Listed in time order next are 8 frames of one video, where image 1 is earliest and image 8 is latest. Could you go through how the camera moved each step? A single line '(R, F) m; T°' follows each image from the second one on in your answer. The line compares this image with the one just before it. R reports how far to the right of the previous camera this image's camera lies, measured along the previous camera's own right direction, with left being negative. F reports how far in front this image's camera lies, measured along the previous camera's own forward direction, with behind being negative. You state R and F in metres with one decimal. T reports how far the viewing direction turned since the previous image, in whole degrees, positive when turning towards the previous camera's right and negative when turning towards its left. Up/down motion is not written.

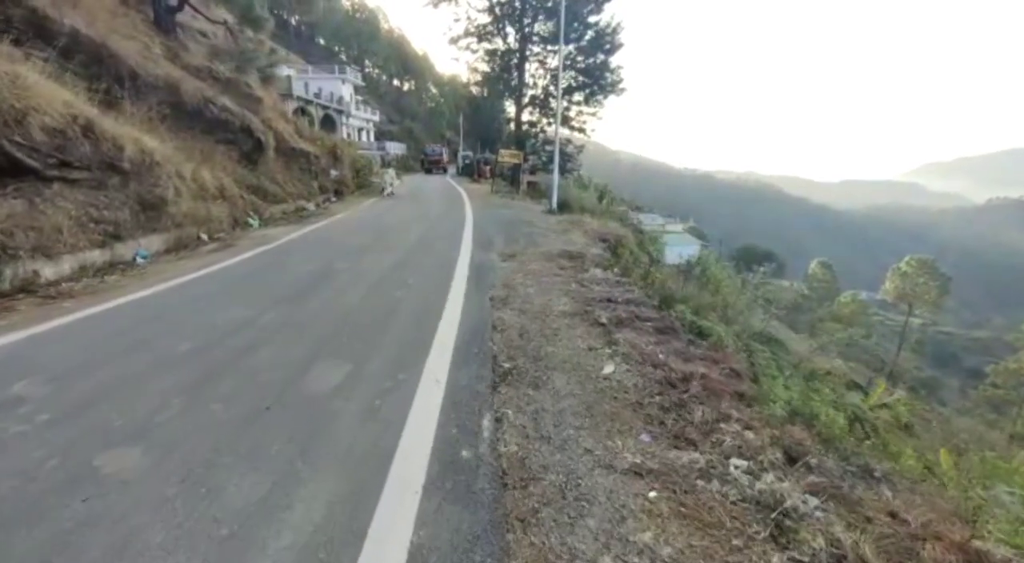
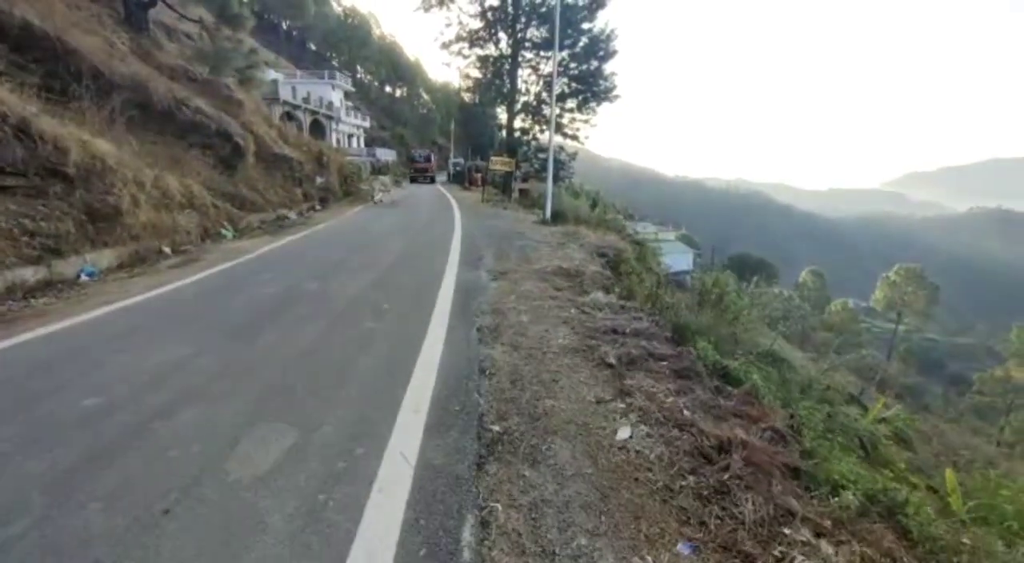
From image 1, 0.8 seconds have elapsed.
(0.0, +1.0) m; +1°
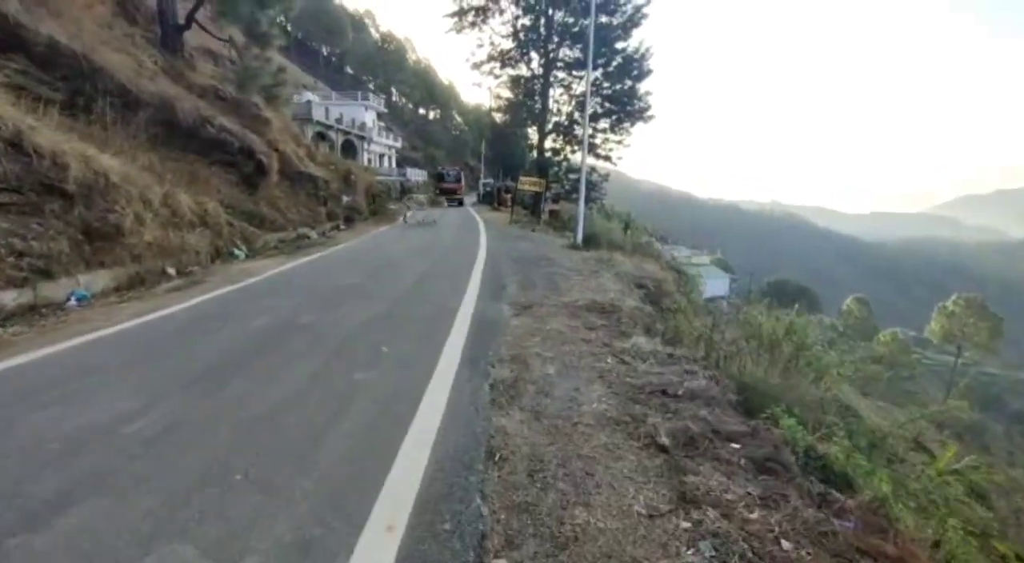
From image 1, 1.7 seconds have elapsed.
(+0.1, +1.3) m; -4°
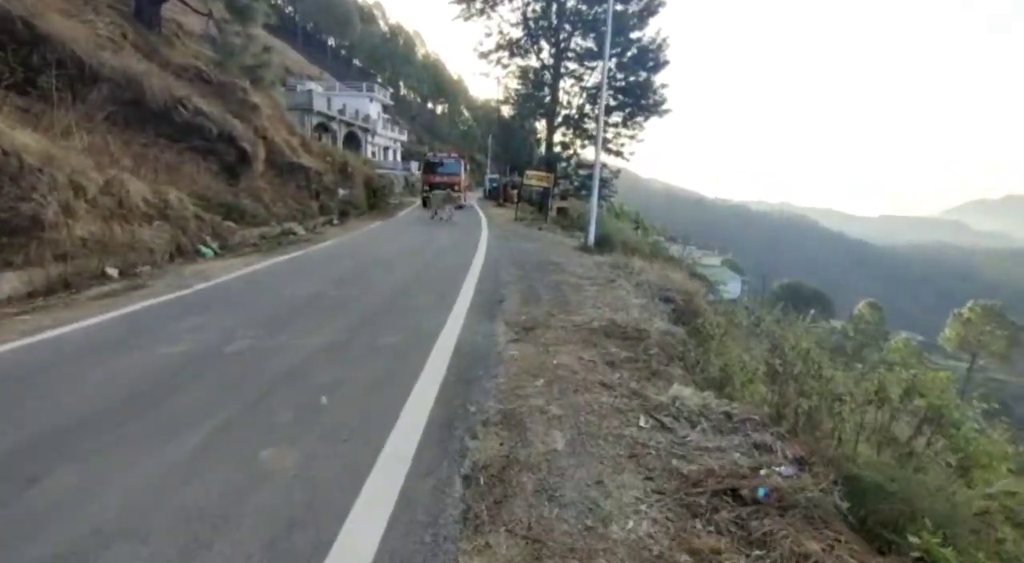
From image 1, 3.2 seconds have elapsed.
(+0.1, +1.8) m; -1°
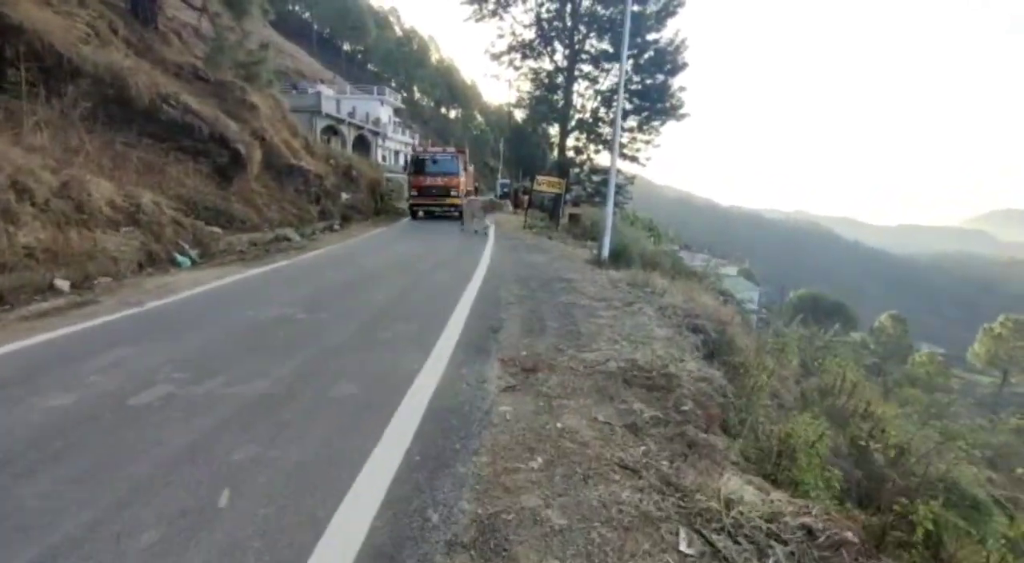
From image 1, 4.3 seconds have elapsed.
(+0.2, +1.3) m; -1°
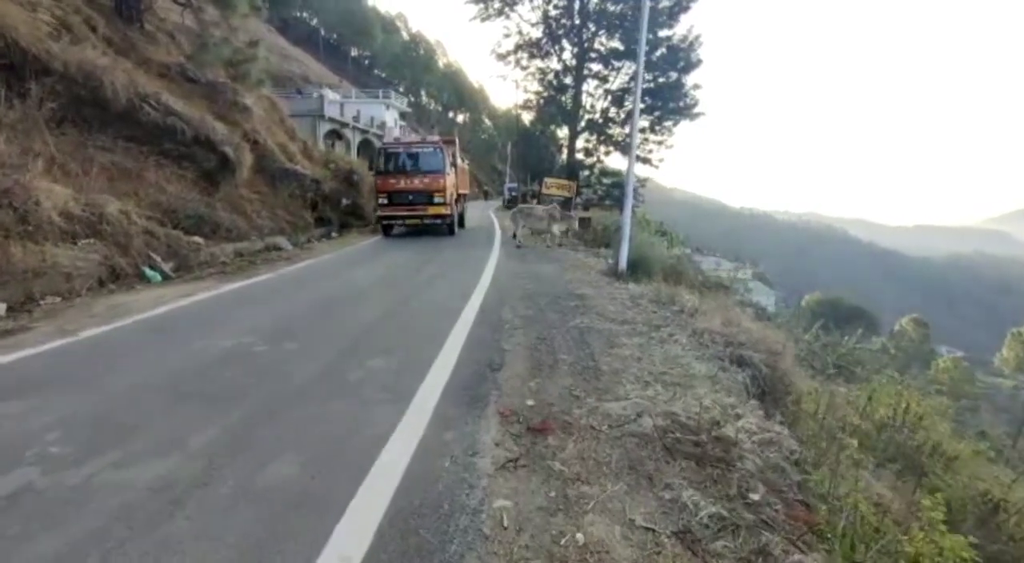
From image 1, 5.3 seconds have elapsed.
(+0.1, +1.4) m; -1°
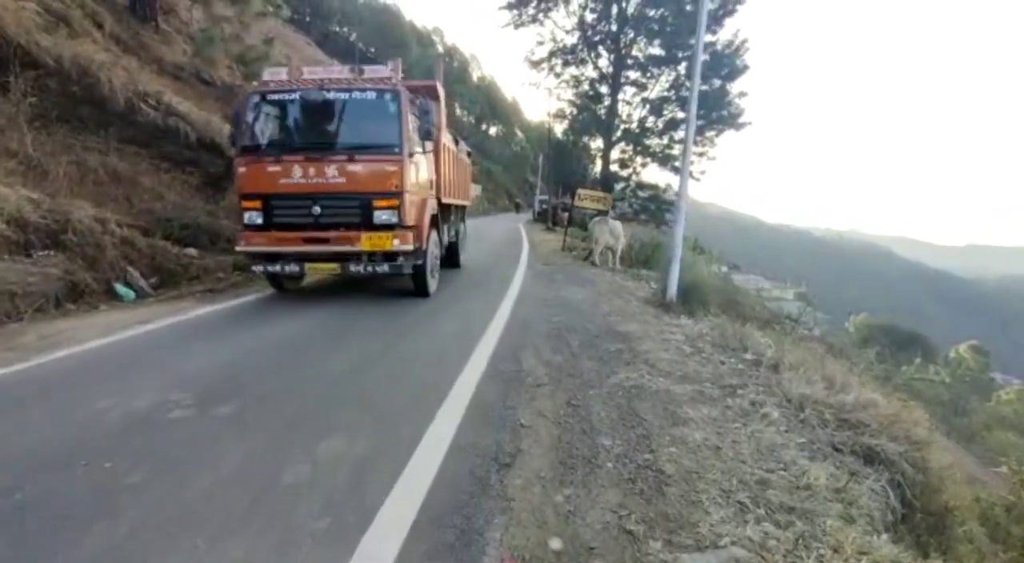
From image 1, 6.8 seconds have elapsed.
(+0.1, +1.8) m; -4°
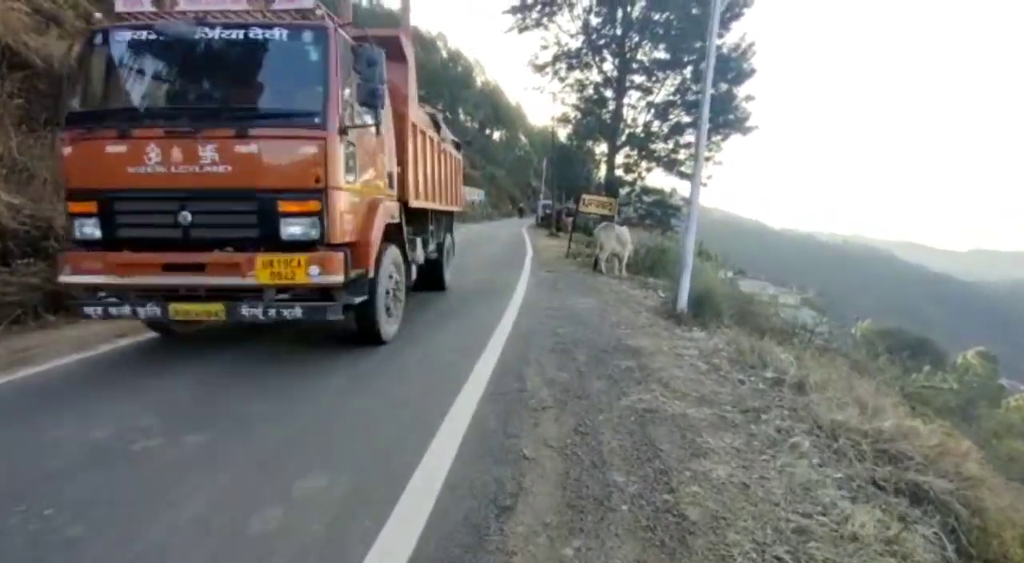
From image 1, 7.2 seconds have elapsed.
(0.0, +0.4) m; 0°
